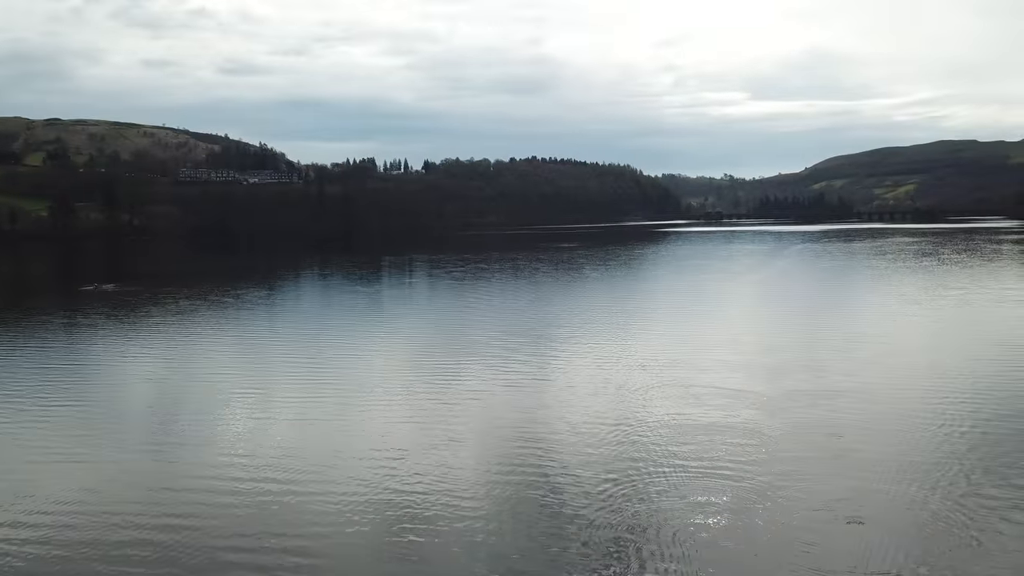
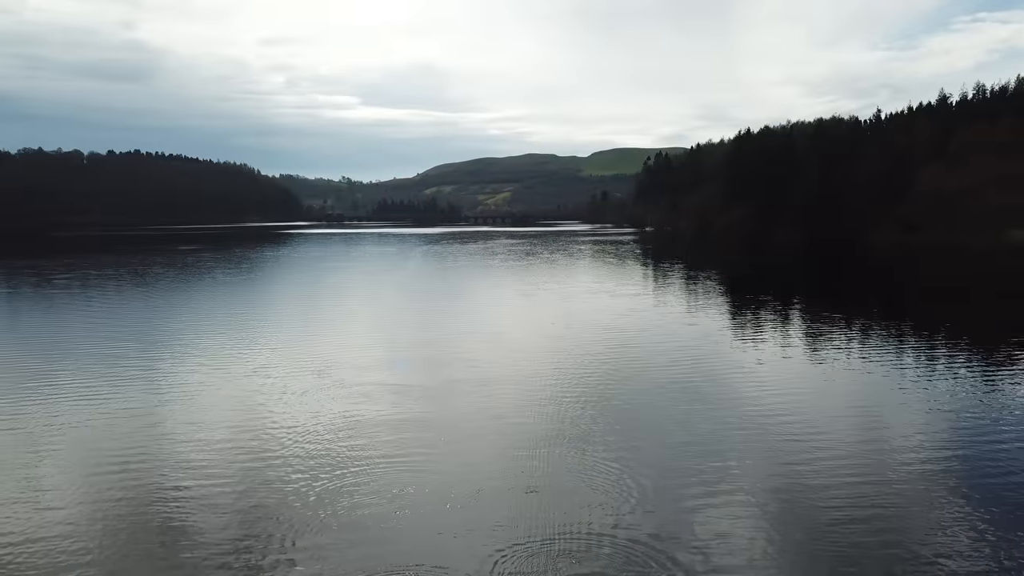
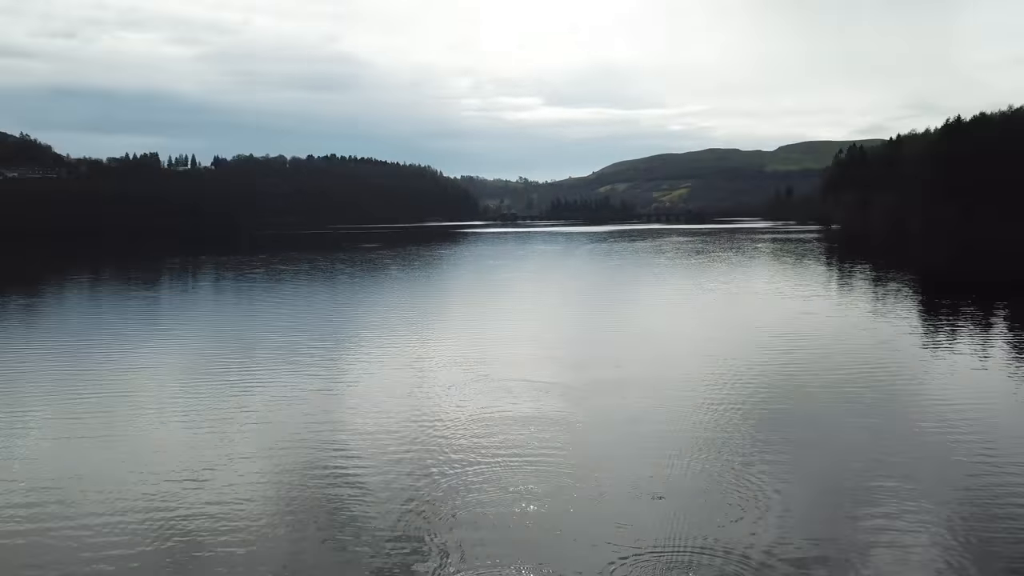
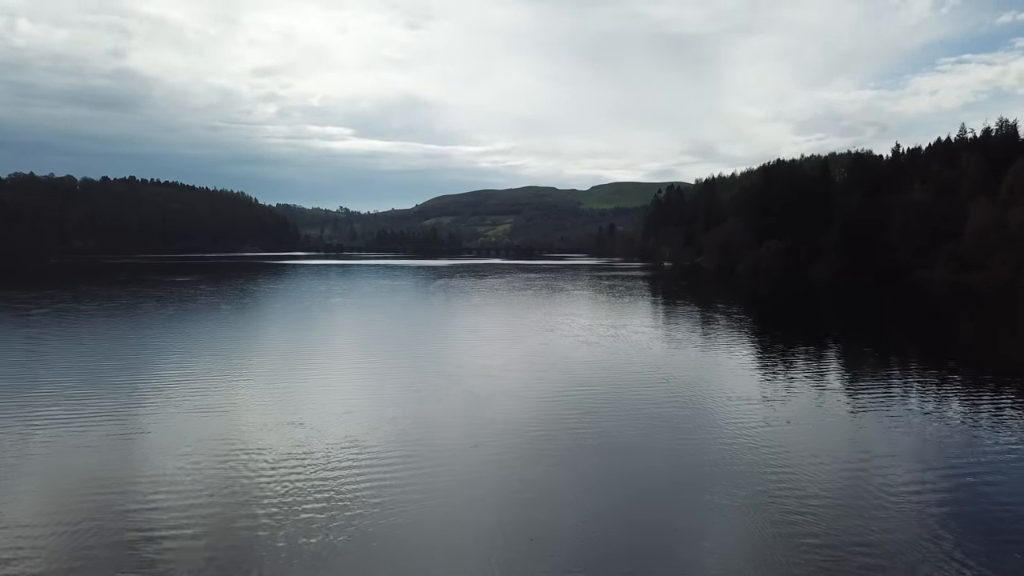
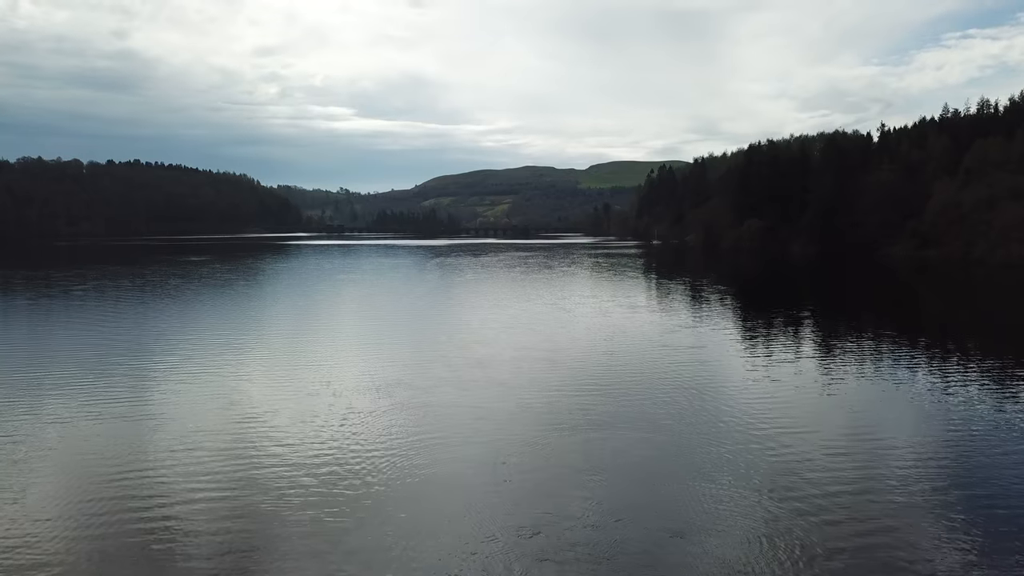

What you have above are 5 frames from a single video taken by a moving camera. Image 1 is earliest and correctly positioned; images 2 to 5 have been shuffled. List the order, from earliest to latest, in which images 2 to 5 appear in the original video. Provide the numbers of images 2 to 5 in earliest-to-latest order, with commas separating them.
3, 2, 5, 4
